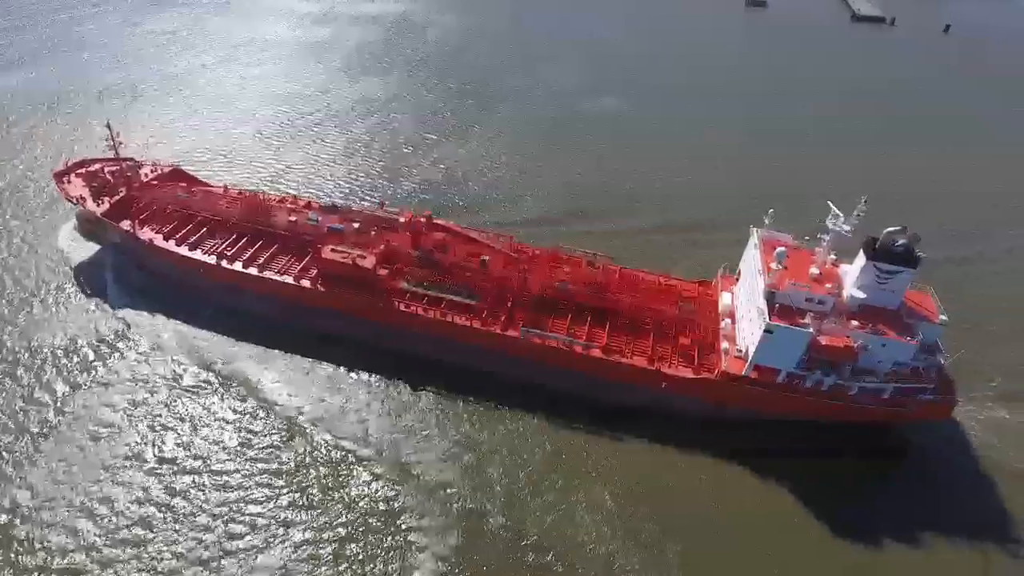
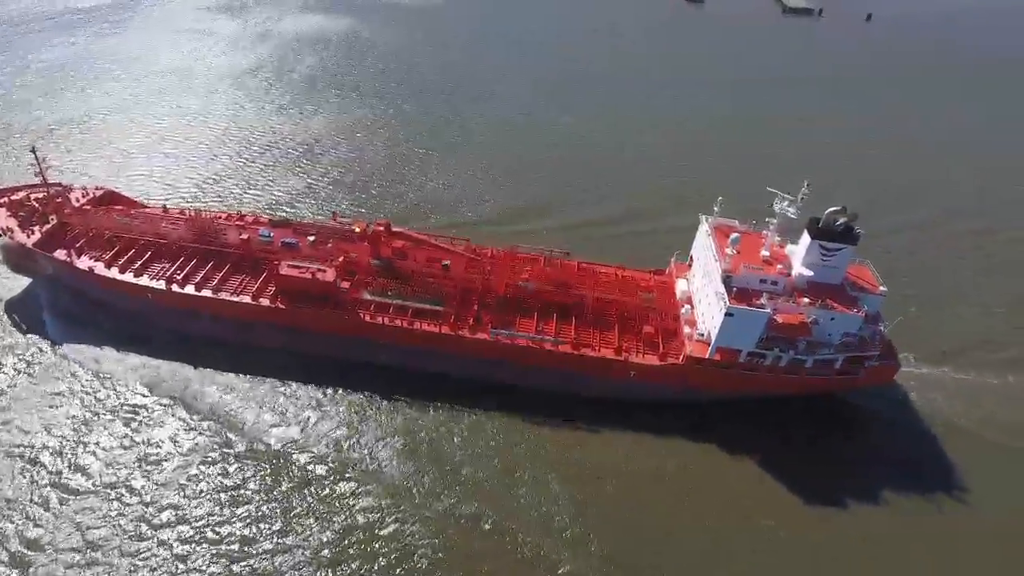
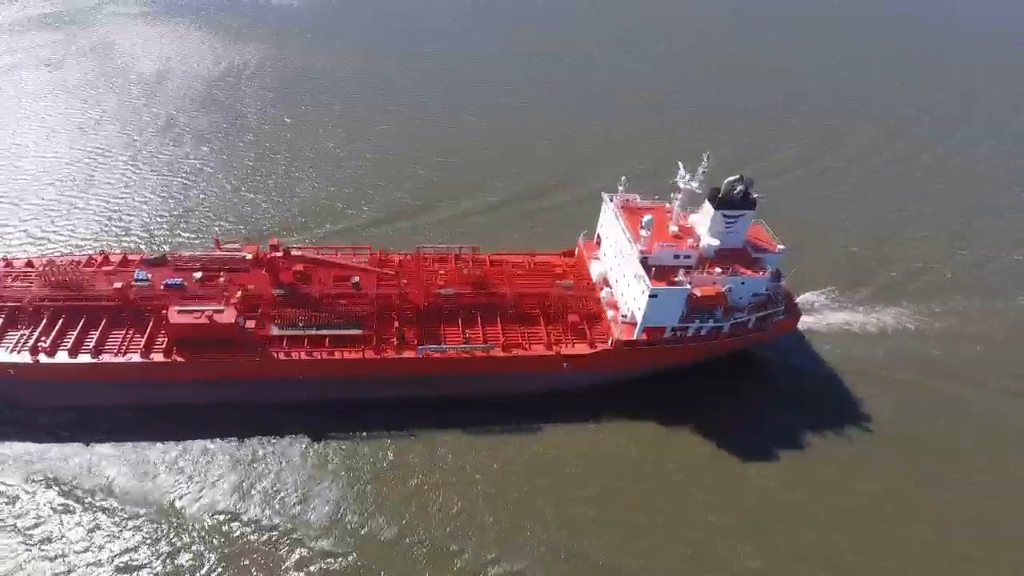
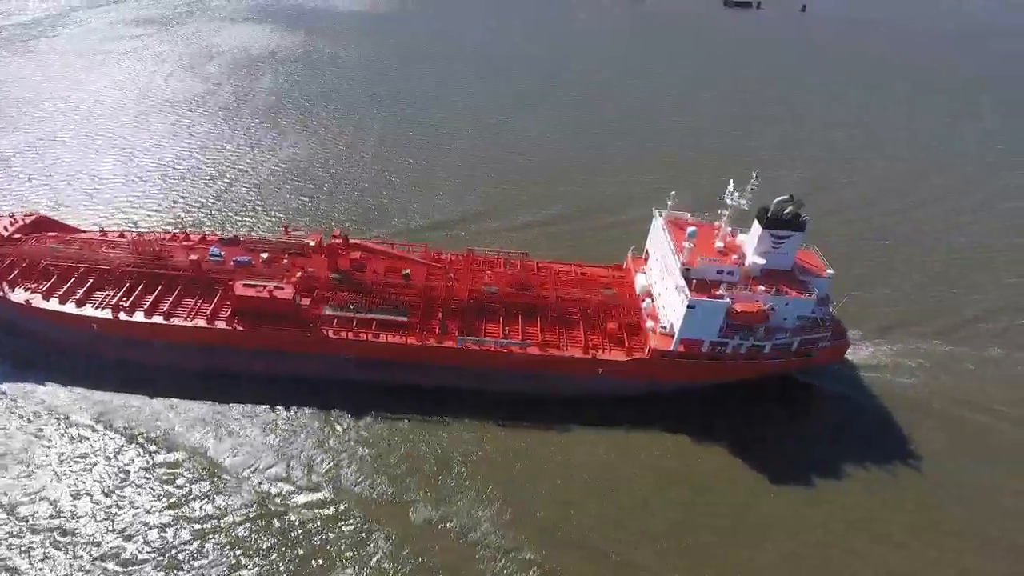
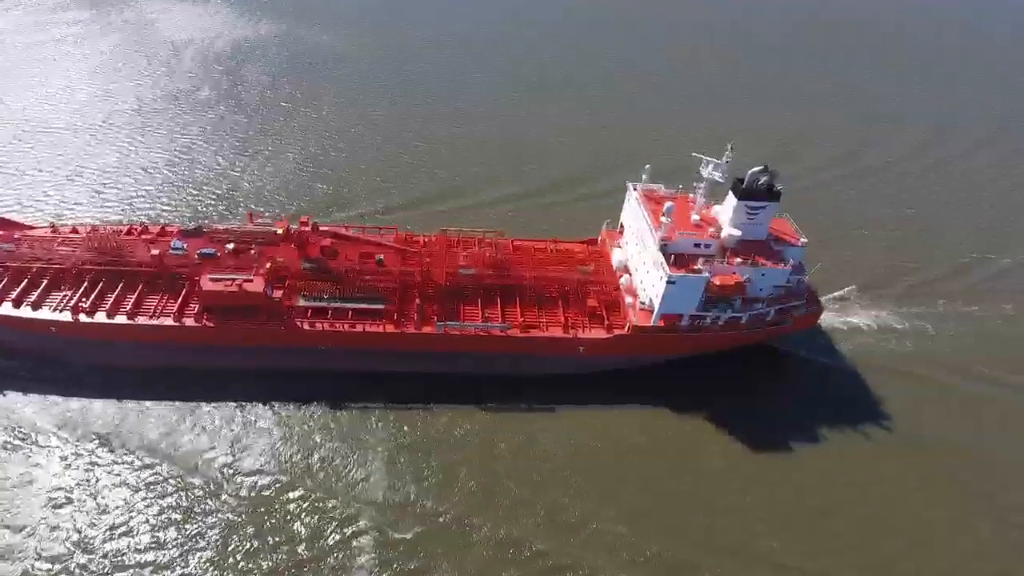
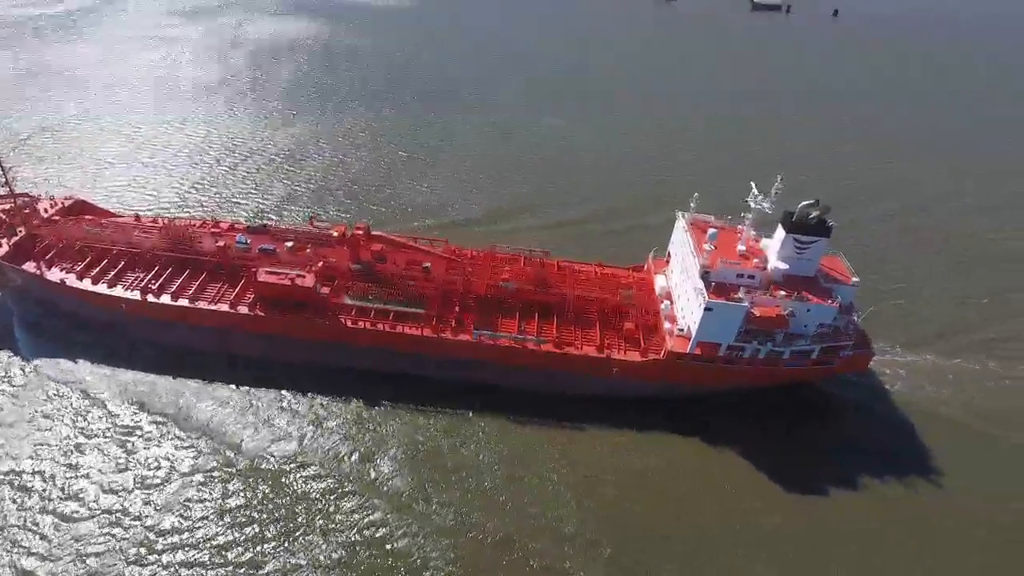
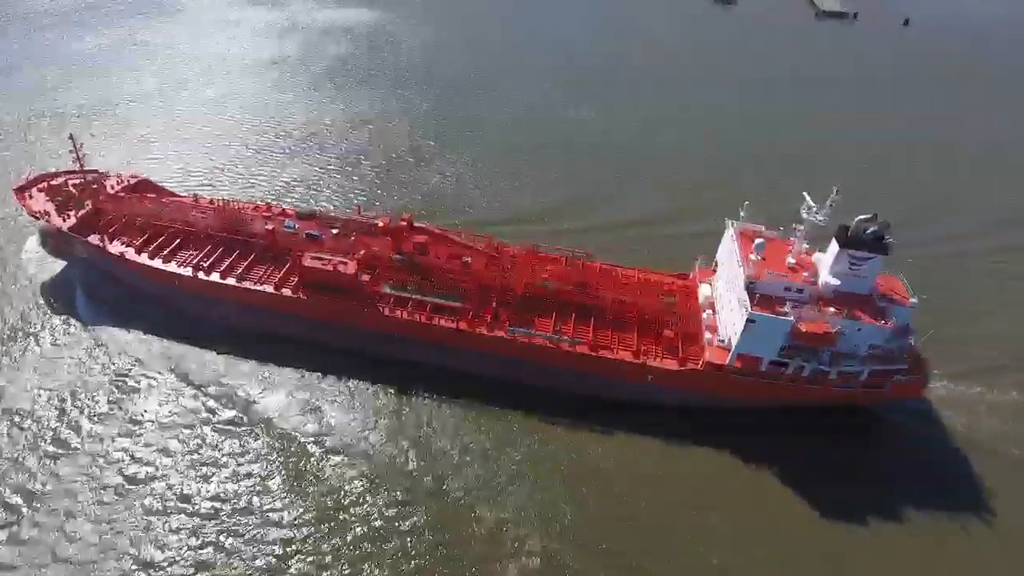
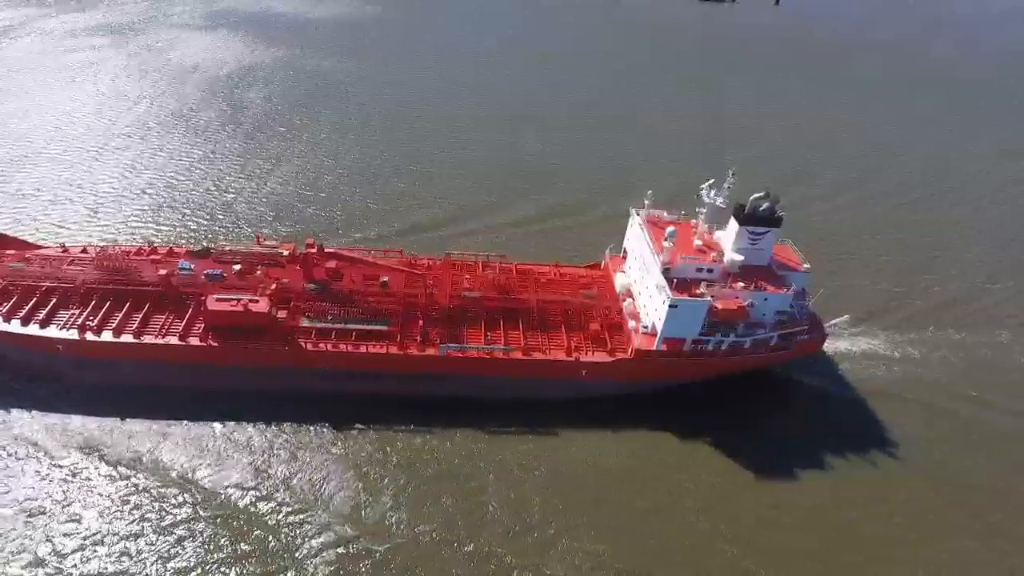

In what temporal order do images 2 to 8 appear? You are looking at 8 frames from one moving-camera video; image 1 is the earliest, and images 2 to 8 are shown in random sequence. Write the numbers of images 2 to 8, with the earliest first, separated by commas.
7, 2, 6, 4, 8, 5, 3
